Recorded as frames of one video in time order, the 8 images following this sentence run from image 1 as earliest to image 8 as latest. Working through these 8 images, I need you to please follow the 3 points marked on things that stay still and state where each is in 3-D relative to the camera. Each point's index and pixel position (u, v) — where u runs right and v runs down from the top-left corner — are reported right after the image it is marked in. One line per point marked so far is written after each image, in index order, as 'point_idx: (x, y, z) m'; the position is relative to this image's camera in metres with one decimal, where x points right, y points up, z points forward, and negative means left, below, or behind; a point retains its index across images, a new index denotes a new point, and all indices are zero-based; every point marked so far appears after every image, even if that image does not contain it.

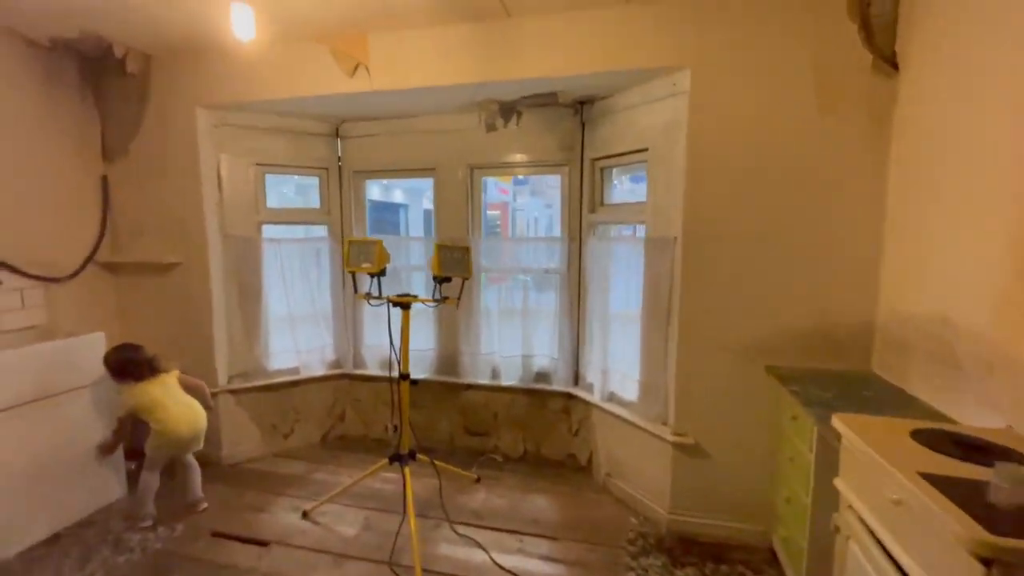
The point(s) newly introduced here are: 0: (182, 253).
0: (-2.1, +0.2, +3.0) m
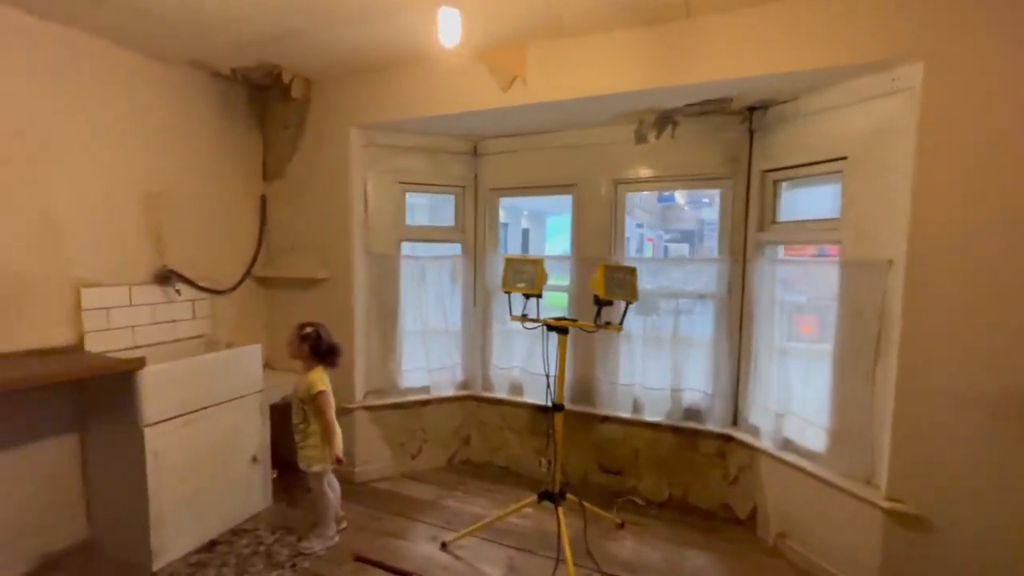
0: (-1.2, +0.1, +3.1) m
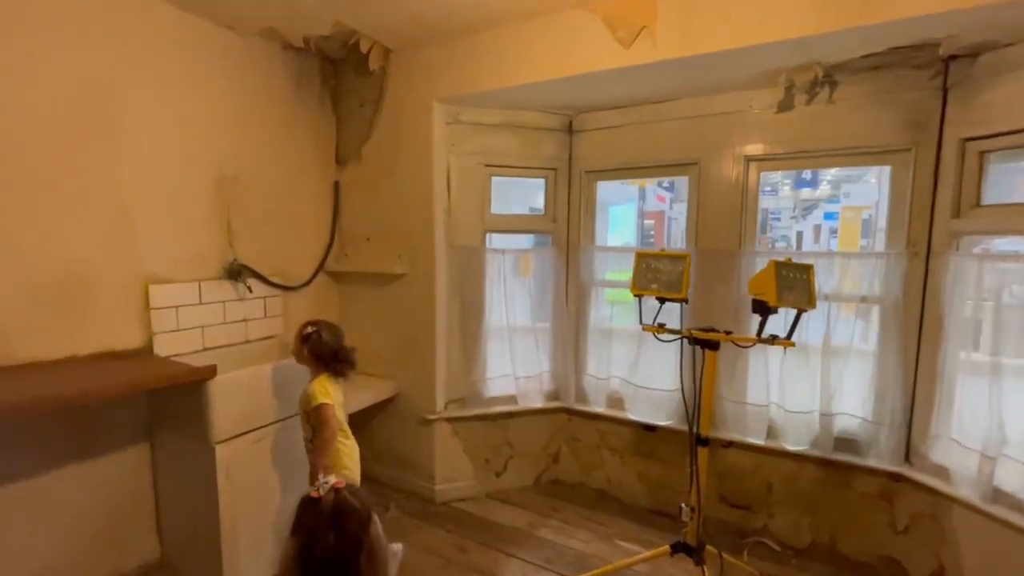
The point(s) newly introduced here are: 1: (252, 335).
0: (-0.6, +0.1, +2.7) m
1: (-1.4, -0.2, +2.5) m
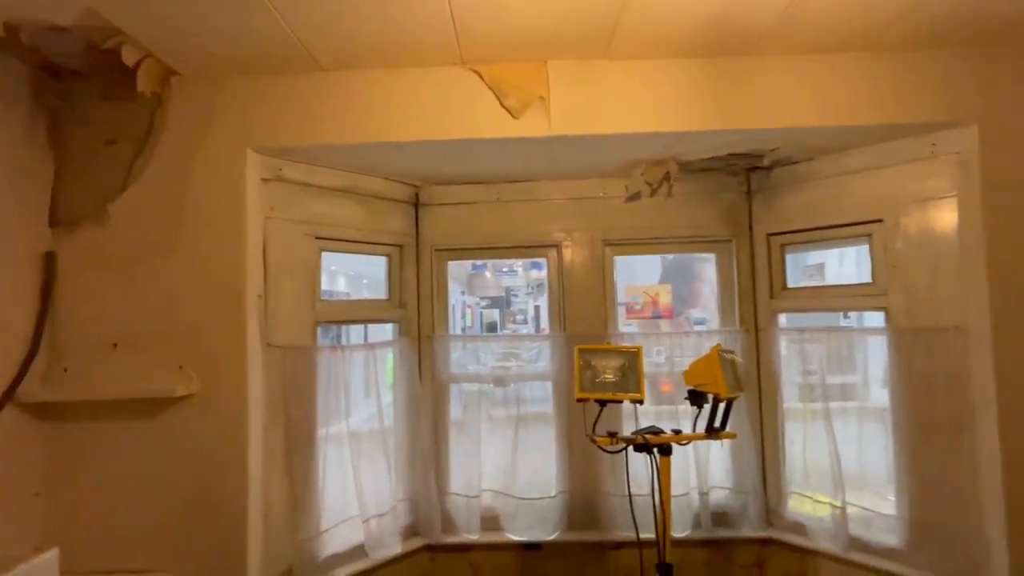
0: (-1.2, -0.3, +1.8) m
1: (-1.7, -0.7, +1.2) m
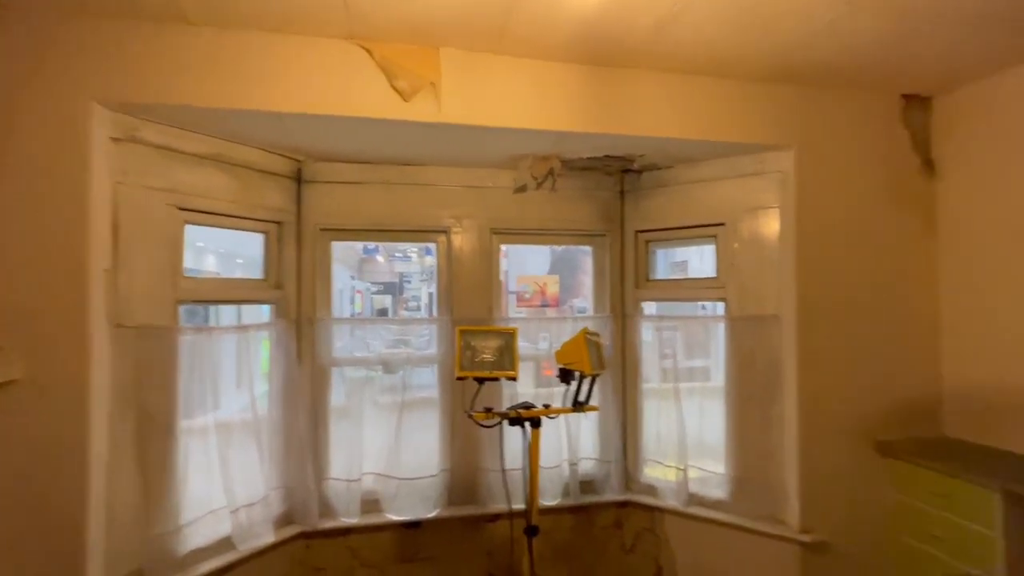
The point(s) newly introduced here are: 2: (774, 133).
0: (-1.6, -0.2, +1.6) m
1: (-2.0, -0.6, +0.9) m
2: (+1.2, +0.7, +2.2) m
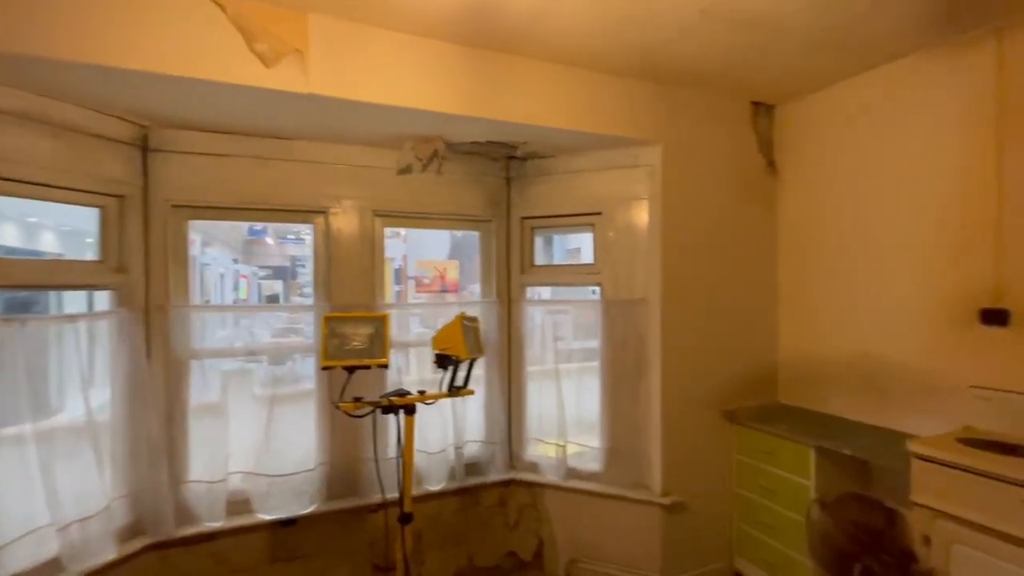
0: (-2.0, -0.2, +1.2) m
1: (-2.3, -0.6, +0.4) m
2: (+0.6, +0.8, +2.3) m
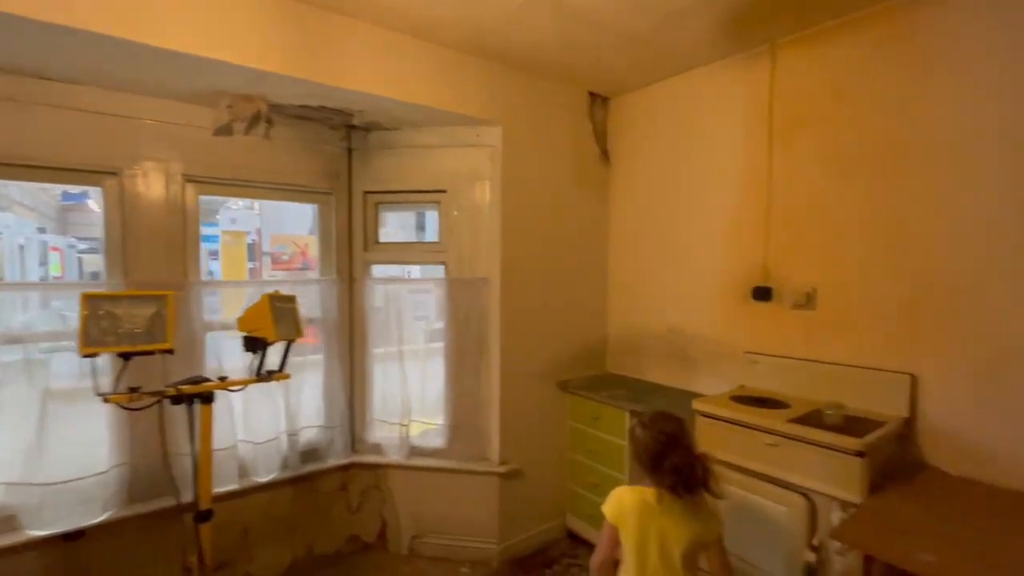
0: (-2.4, -0.1, +0.6) m
1: (-2.5, -0.5, -0.1) m
2: (-0.1, +0.9, +2.3) m
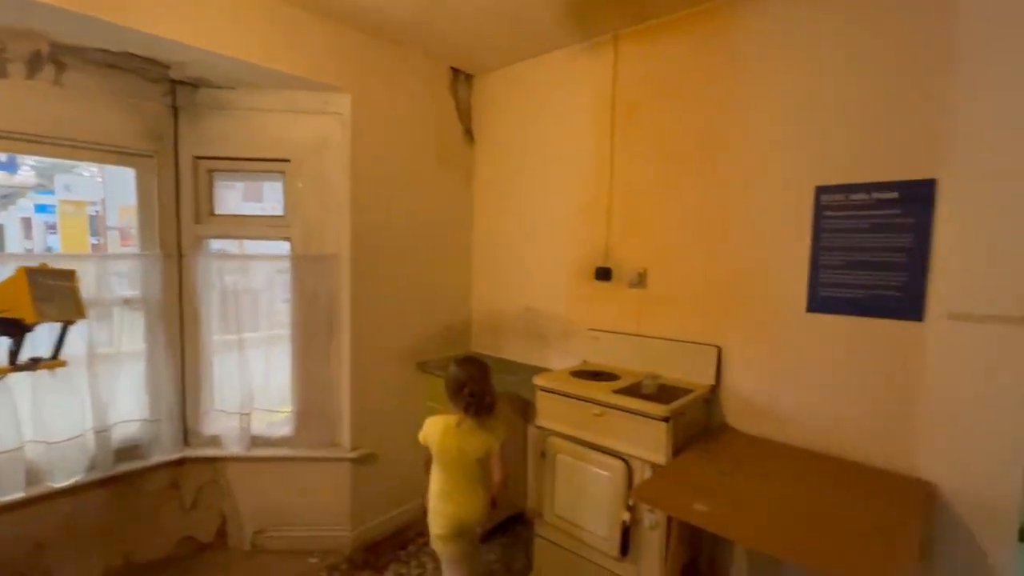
0: (-2.7, -0.1, +0.1) m
1: (-2.7, -0.5, -0.7) m
2: (-0.8, +1.0, +2.2) m
